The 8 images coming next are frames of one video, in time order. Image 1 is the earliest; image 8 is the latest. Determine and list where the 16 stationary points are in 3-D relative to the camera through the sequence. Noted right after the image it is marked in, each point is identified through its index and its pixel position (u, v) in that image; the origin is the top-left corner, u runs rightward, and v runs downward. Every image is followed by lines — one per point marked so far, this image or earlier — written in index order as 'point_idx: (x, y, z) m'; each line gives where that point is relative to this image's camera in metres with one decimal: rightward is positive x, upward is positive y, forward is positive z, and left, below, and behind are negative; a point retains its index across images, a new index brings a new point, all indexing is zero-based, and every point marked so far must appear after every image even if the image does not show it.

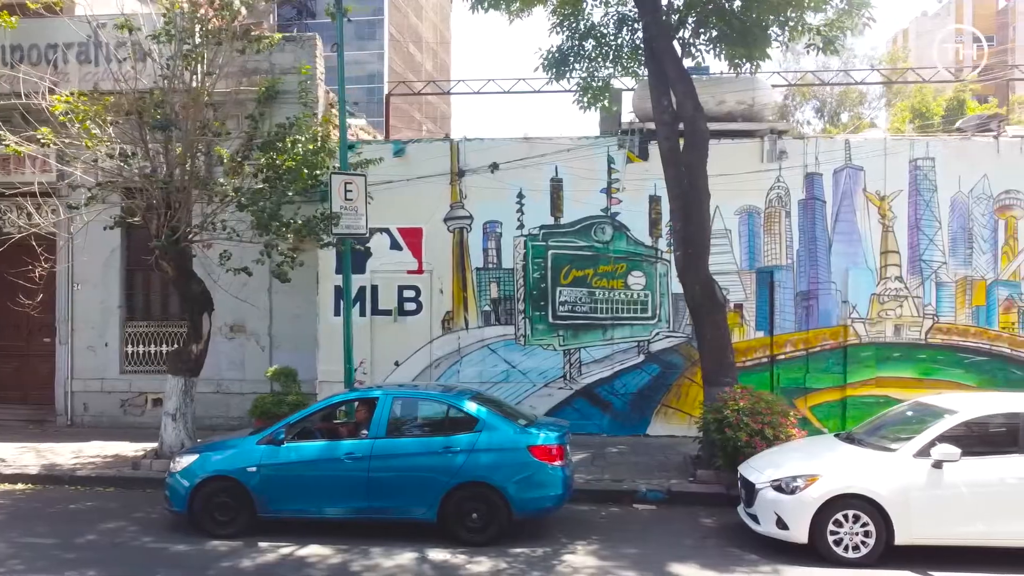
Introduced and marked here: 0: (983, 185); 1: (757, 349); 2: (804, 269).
0: (+5.7, +1.2, +11.4) m
1: (+3.1, -0.8, +11.7) m
2: (+3.6, +0.2, +11.6) m
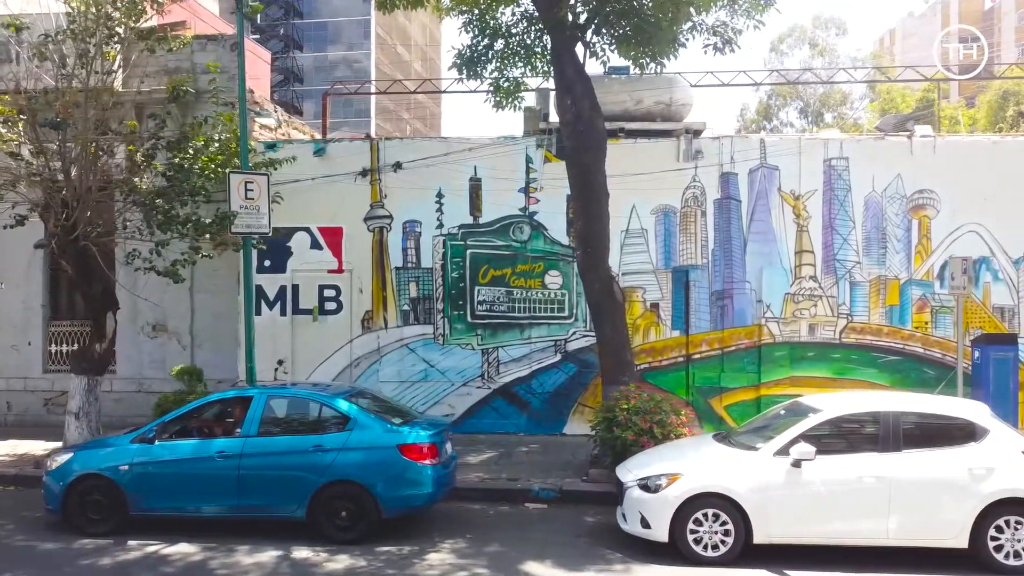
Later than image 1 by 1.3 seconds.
0: (+4.7, +1.2, +11.4) m
1: (+2.0, -0.8, +11.7) m
2: (+2.6, +0.2, +11.6) m
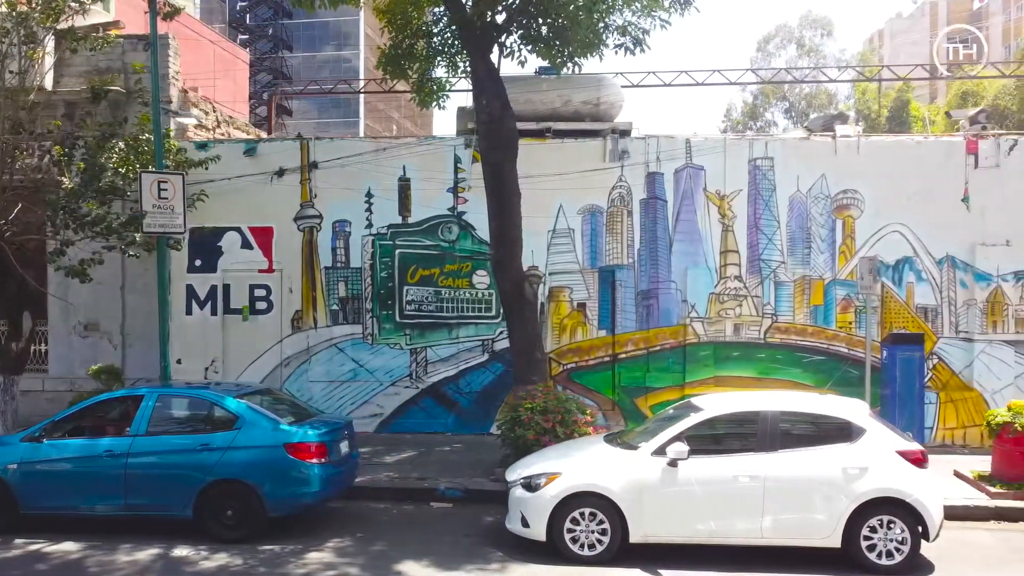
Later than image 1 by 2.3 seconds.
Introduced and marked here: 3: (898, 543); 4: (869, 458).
0: (+3.7, +1.3, +11.4) m
1: (+1.1, -0.8, +11.7) m
2: (+1.6, +0.2, +11.6) m
3: (+2.8, -1.9, +6.8) m
4: (+2.6, -1.2, +6.9) m
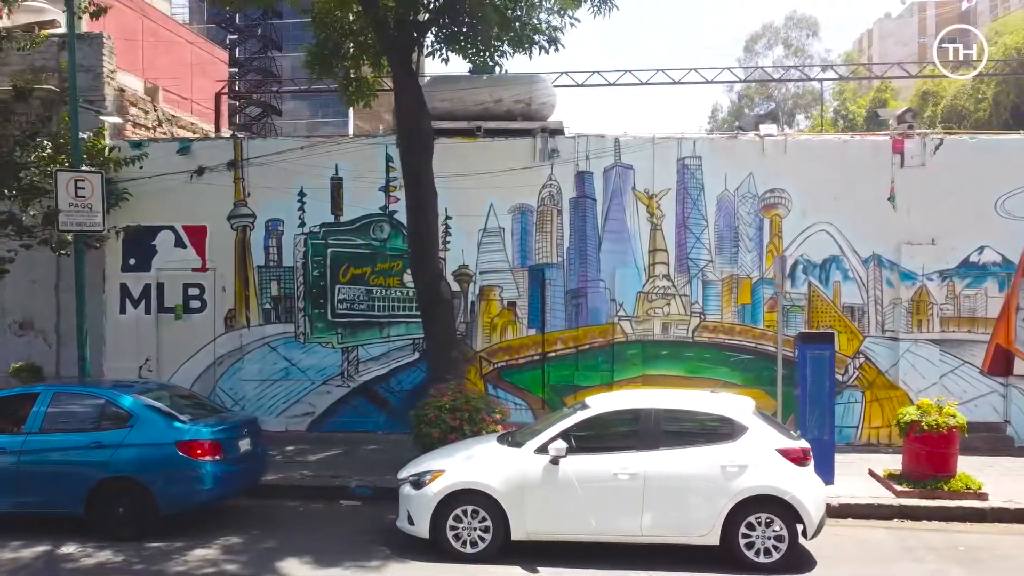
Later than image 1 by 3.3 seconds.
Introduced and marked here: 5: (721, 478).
0: (+2.9, +1.3, +11.4) m
1: (+0.2, -0.7, +11.7) m
2: (+0.8, +0.3, +11.6) m
3: (+1.9, -1.8, +6.8) m
4: (+1.7, -1.2, +6.9) m
5: (+1.5, -1.4, +6.8) m
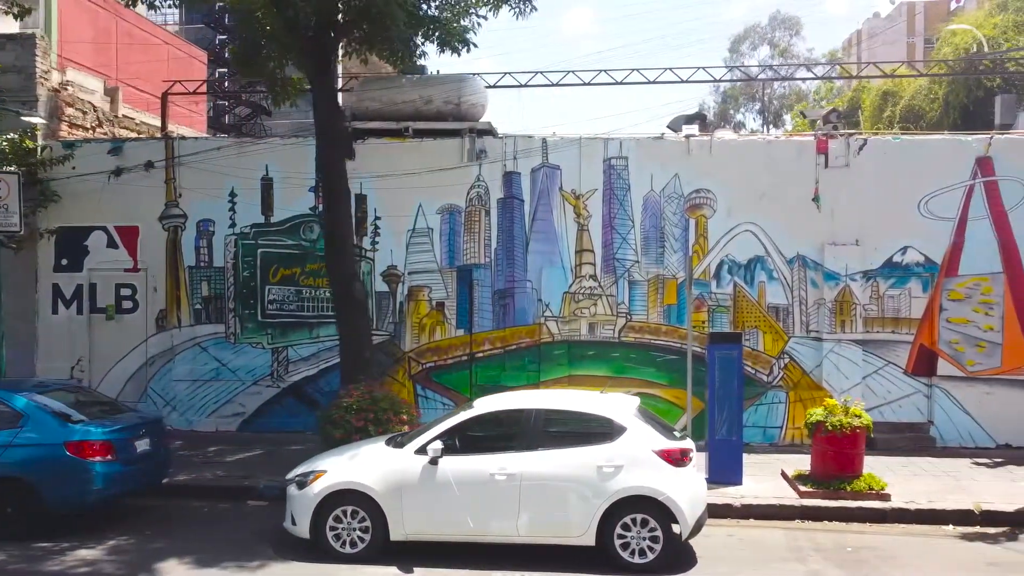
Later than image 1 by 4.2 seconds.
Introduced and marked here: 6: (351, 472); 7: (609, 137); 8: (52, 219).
0: (+2.0, +1.3, +11.4) m
1: (-0.7, -0.7, +11.7) m
2: (-0.1, +0.3, +11.6) m
3: (+1.0, -1.8, +6.8) m
4: (+0.8, -1.2, +6.9) m
5: (+0.6, -1.4, +6.8) m
6: (-1.2, -1.4, +7.1) m
7: (+1.2, +1.8, +11.5) m
8: (-6.1, +0.9, +12.3) m
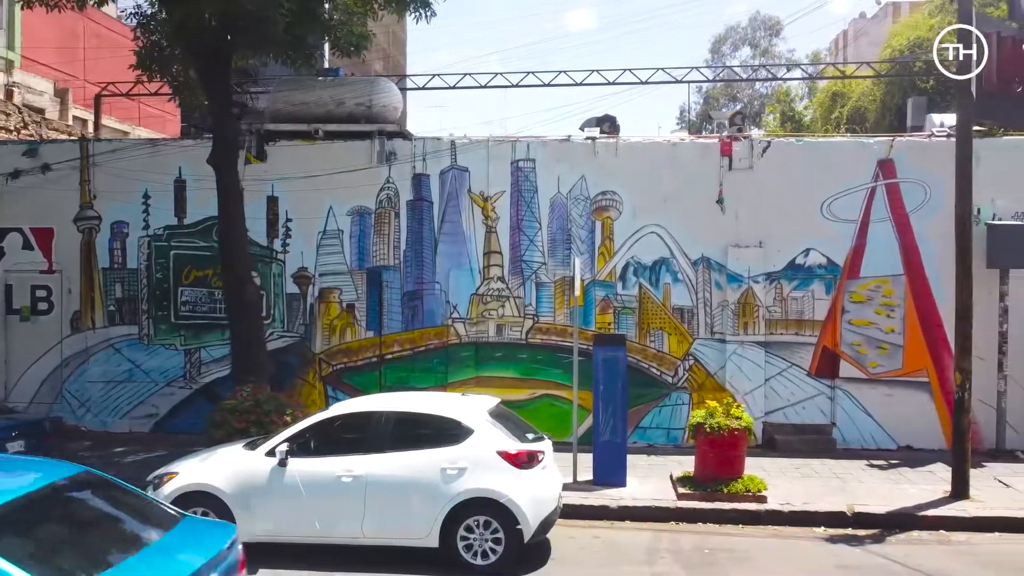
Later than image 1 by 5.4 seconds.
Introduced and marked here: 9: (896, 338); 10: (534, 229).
0: (+0.8, +1.2, +11.4) m
1: (-1.8, -0.8, +11.7) m
2: (-1.3, +0.2, +11.6) m
3: (-0.1, -1.9, +6.8) m
4: (-0.3, -1.3, +6.9) m
5: (-0.5, -1.4, +6.9) m
6: (-2.4, -1.4, +7.1) m
7: (+0.1, +1.8, +11.5) m
8: (-7.2, +0.9, +12.4) m
9: (+4.5, -0.6, +10.9) m
10: (+0.3, +0.7, +11.5) m
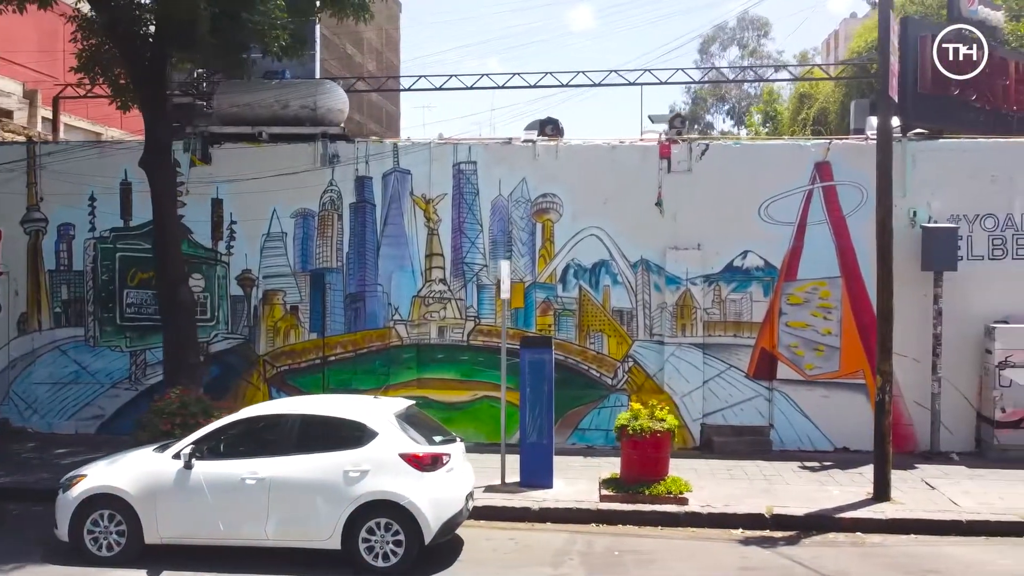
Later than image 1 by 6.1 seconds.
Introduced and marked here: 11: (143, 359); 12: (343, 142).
0: (+0.1, +1.2, +11.5) m
1: (-2.5, -0.8, +11.8) m
2: (-2.0, +0.2, +11.7) m
3: (-0.9, -1.9, +6.9) m
4: (-1.0, -1.3, +7.0) m
5: (-1.3, -1.4, +6.9) m
6: (-3.1, -1.4, +7.1) m
7: (-0.7, +1.8, +11.6) m
8: (-7.9, +0.9, +12.4) m
9: (+3.7, -0.6, +10.9) m
10: (-0.5, +0.7, +11.5) m
11: (-4.8, -0.9, +12.1) m
12: (-2.1, +1.8, +11.8) m
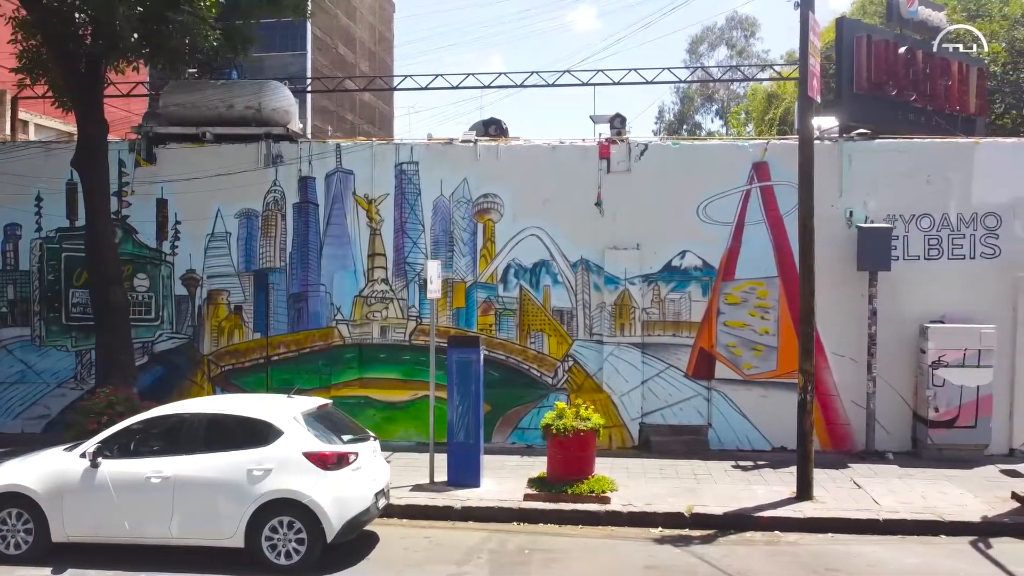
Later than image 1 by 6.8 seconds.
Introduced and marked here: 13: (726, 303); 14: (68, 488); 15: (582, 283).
0: (-0.6, +1.2, +11.5) m
1: (-3.3, -0.8, +11.8) m
2: (-2.7, +0.2, +11.7) m
3: (-1.6, -1.9, +6.9) m
4: (-1.8, -1.3, +7.0) m
5: (-2.0, -1.4, +6.9) m
6: (-3.8, -1.4, +7.2) m
7: (-1.4, +1.8, +11.6) m
8: (-8.6, +0.9, +12.5) m
9: (+3.0, -0.6, +11.0) m
10: (-1.2, +0.7, +11.6) m
11: (-5.5, -0.9, +12.1) m
12: (-2.8, +1.8, +11.8) m
13: (+2.5, -0.2, +11.0) m
14: (-3.4, -1.5, +7.1) m
15: (+0.8, +0.1, +11.2) m
